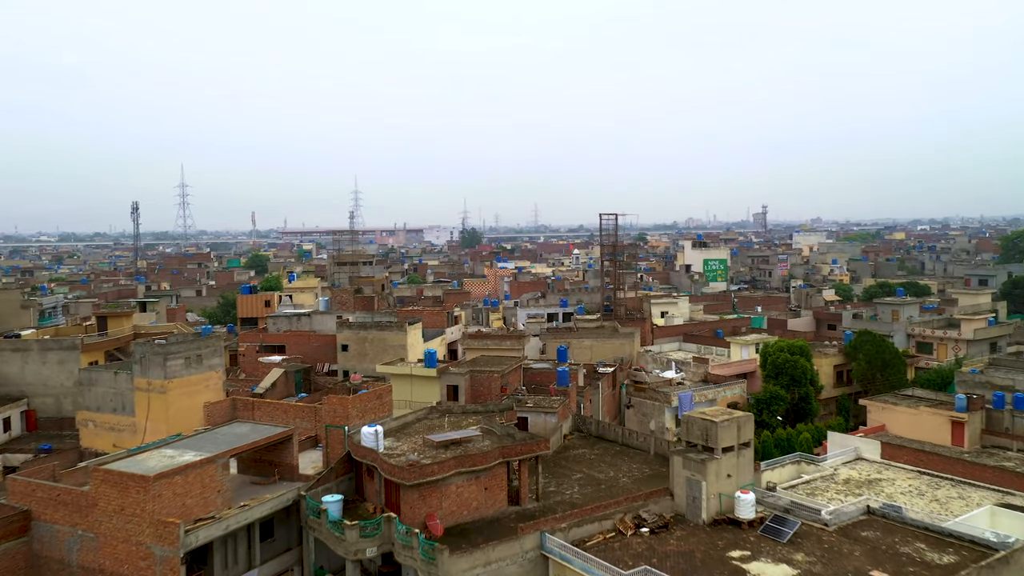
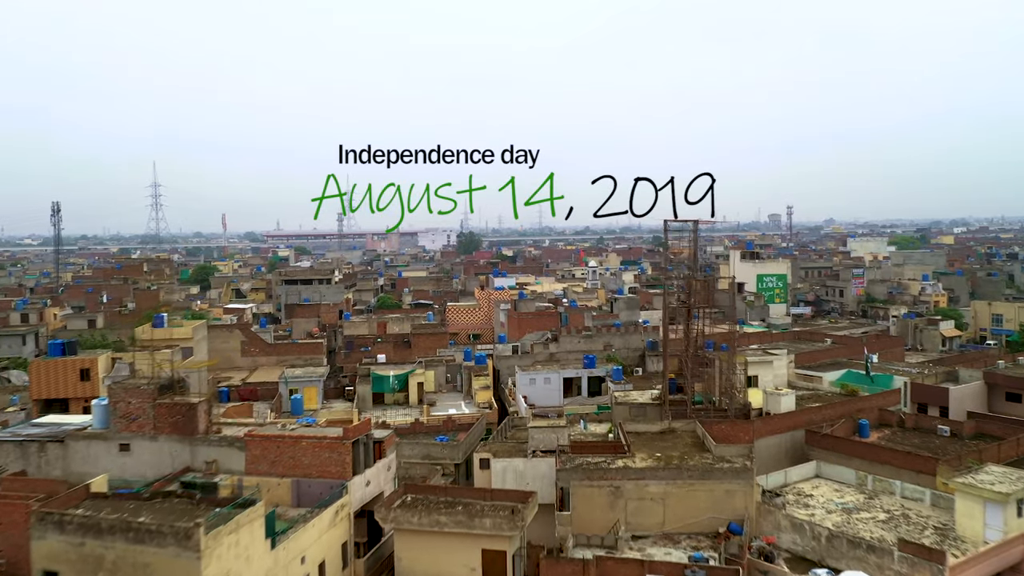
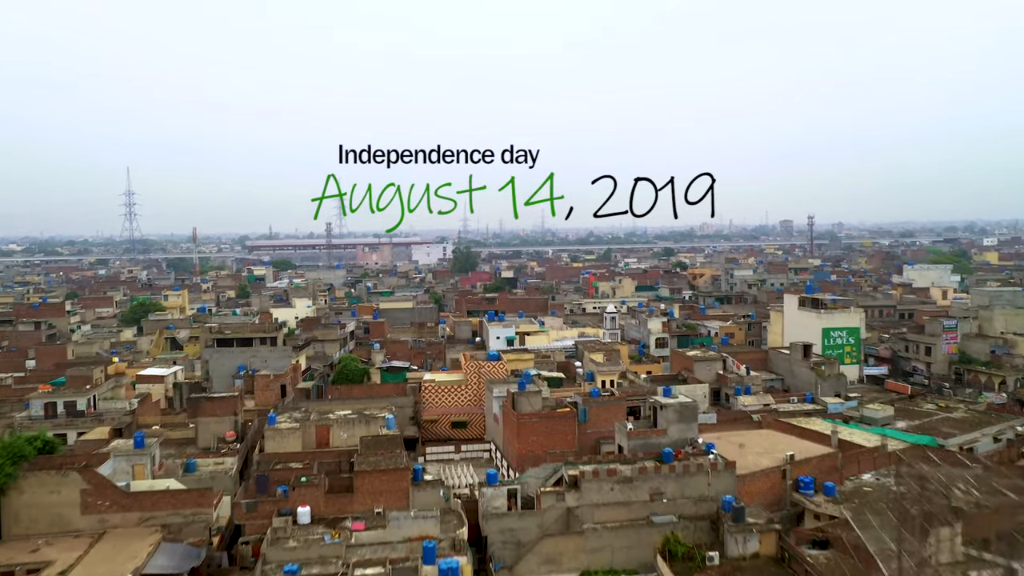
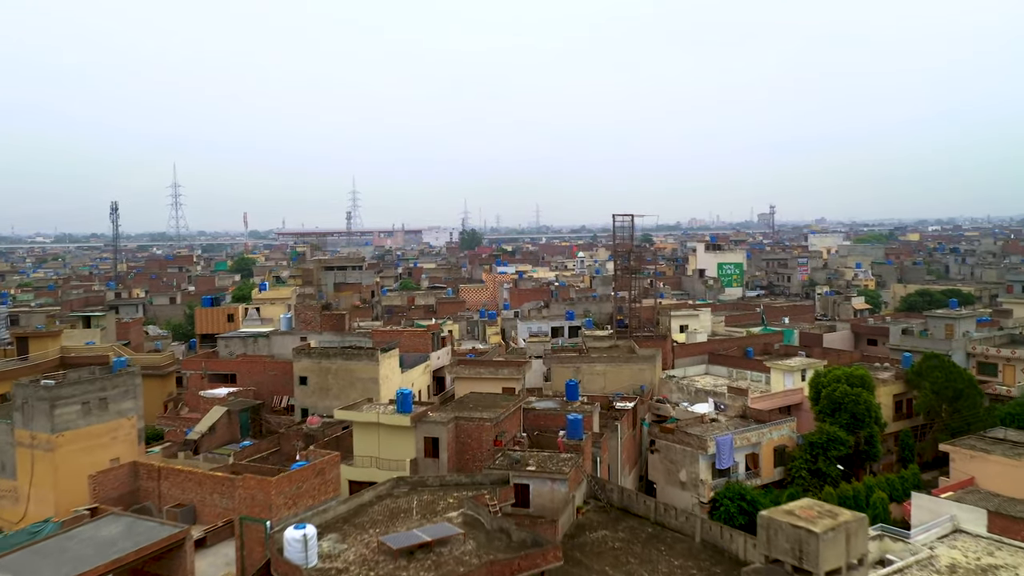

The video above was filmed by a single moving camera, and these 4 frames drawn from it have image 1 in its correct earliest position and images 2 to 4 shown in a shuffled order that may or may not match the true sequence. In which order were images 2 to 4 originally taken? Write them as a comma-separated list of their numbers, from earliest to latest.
4, 2, 3
